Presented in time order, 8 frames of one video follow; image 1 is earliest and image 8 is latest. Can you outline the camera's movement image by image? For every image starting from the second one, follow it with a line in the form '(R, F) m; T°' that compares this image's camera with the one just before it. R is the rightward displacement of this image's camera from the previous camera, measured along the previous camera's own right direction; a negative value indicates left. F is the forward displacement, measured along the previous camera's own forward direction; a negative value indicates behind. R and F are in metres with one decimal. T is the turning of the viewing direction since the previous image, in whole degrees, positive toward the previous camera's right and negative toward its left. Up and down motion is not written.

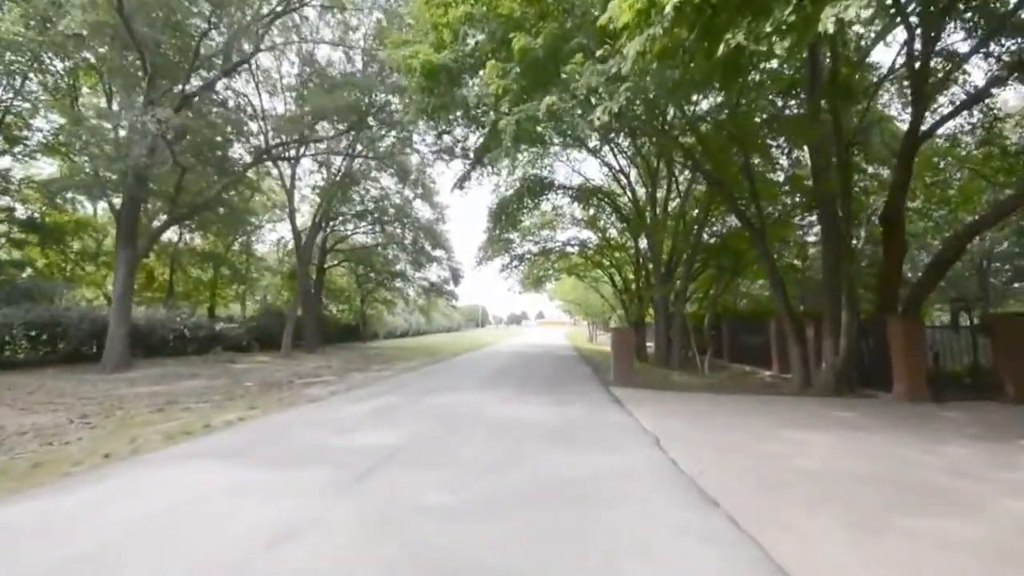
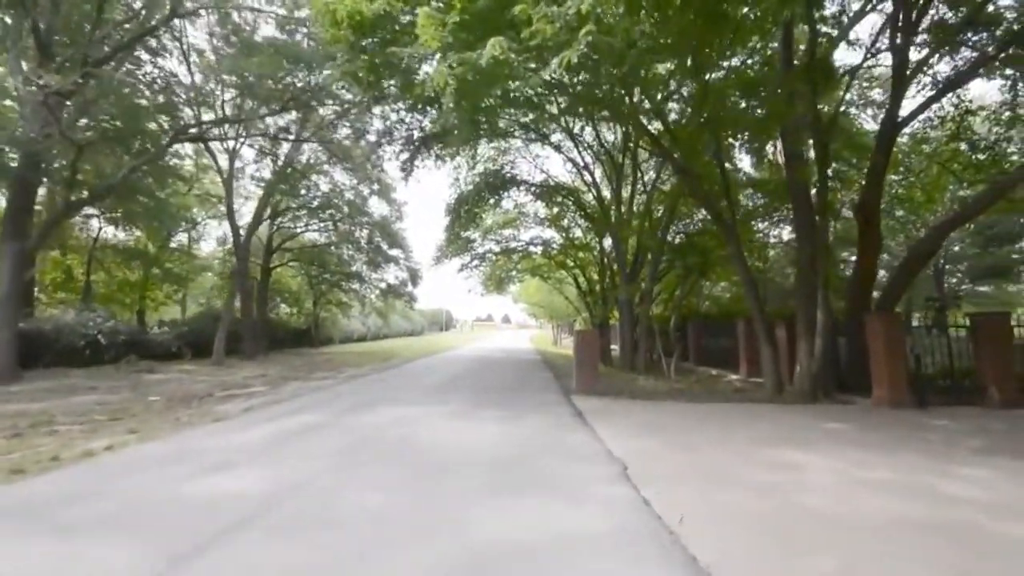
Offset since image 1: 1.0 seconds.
(+0.5, +1.7) m; +4°
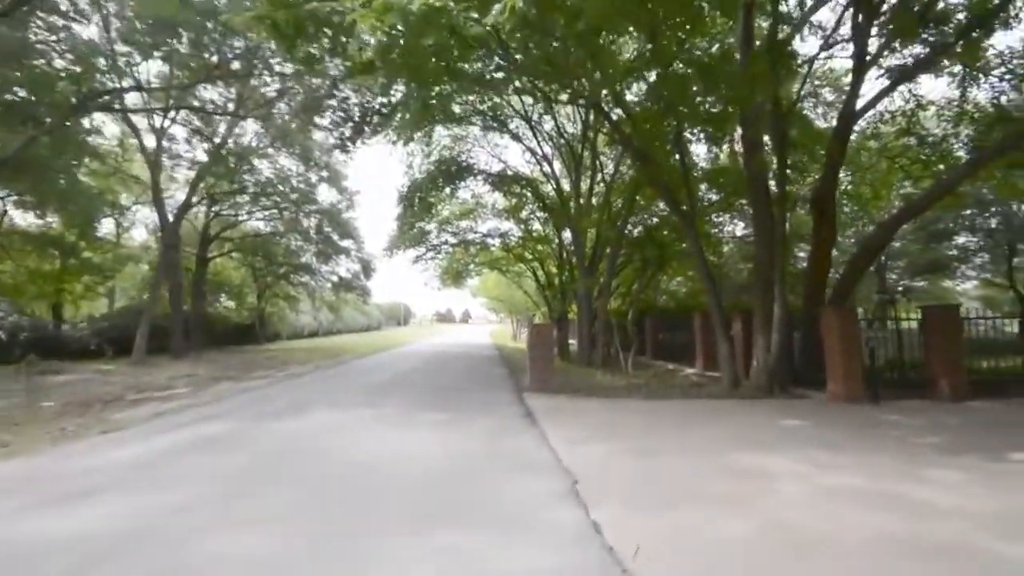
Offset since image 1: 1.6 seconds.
(+0.3, +1.0) m; +5°
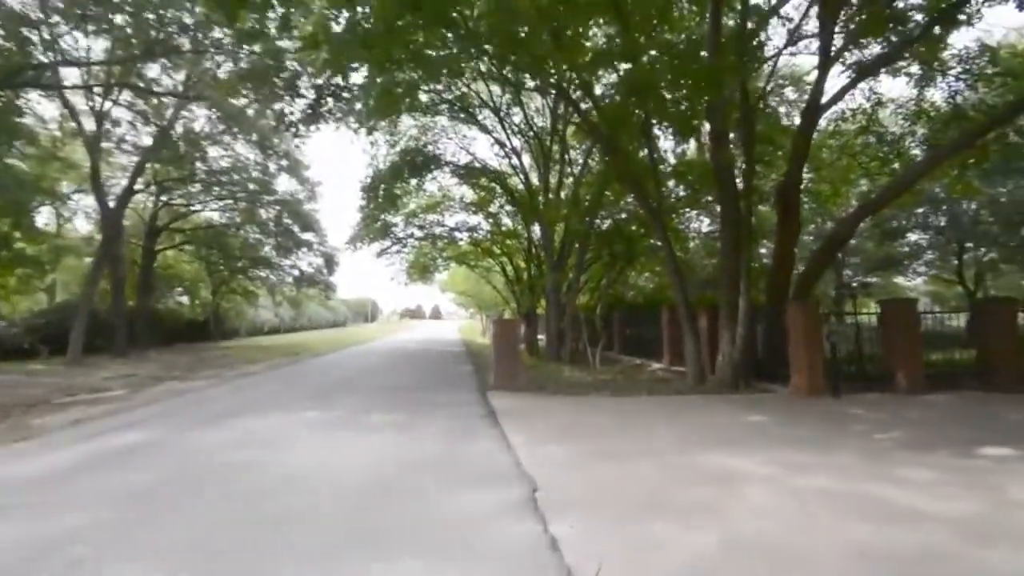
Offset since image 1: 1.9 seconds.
(+0.2, +0.5) m; +4°
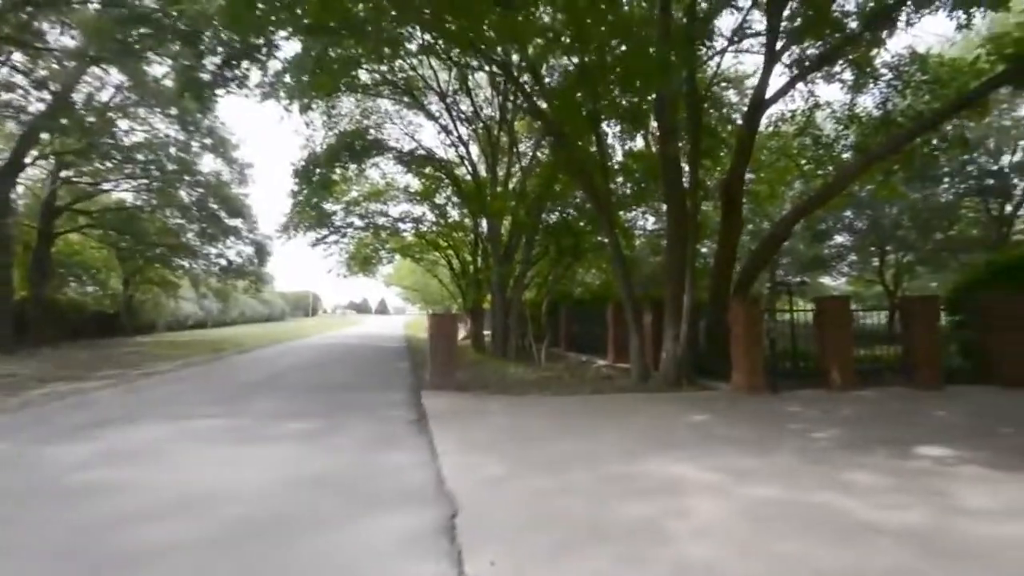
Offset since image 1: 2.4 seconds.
(+0.3, +0.8) m; +6°
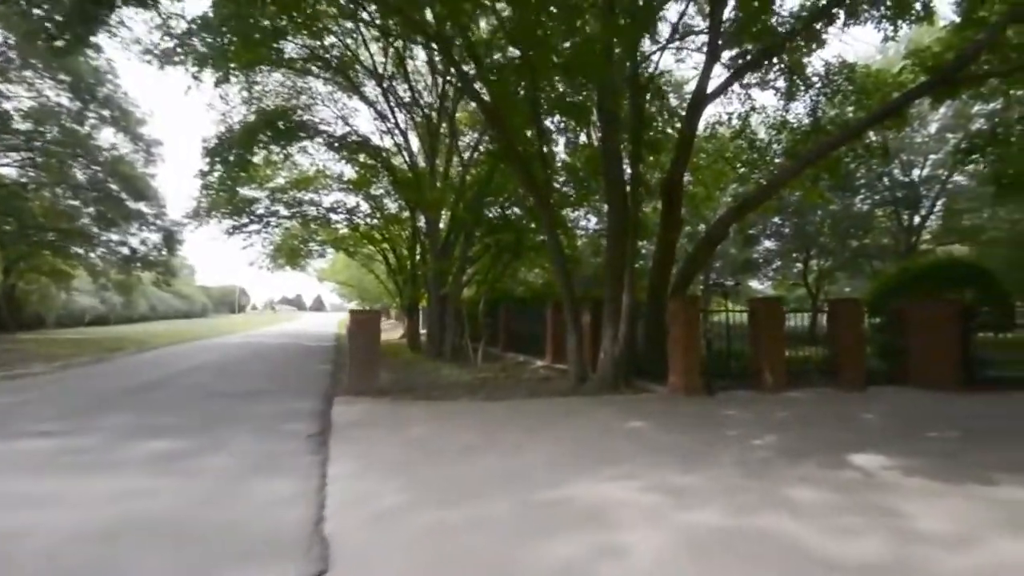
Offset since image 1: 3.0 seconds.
(+0.3, +0.9) m; +7°
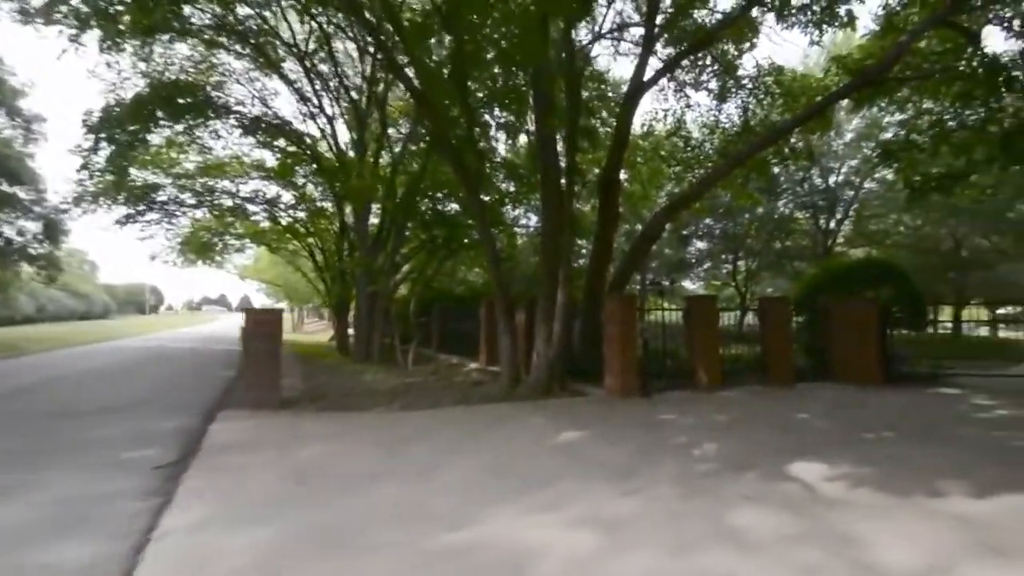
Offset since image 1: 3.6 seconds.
(+0.4, +0.9) m; +7°
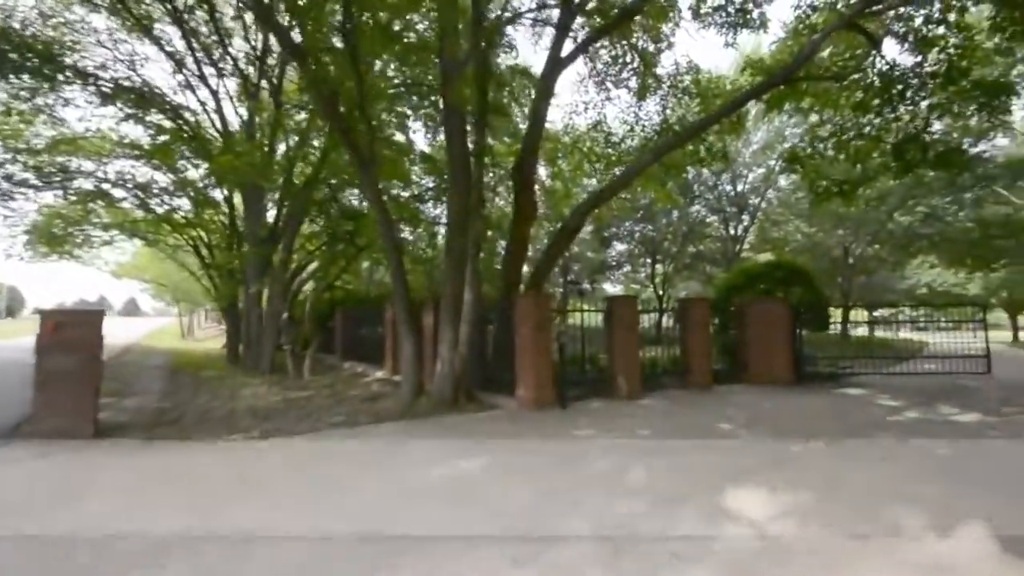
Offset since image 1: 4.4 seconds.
(+0.5, +1.3) m; +9°
